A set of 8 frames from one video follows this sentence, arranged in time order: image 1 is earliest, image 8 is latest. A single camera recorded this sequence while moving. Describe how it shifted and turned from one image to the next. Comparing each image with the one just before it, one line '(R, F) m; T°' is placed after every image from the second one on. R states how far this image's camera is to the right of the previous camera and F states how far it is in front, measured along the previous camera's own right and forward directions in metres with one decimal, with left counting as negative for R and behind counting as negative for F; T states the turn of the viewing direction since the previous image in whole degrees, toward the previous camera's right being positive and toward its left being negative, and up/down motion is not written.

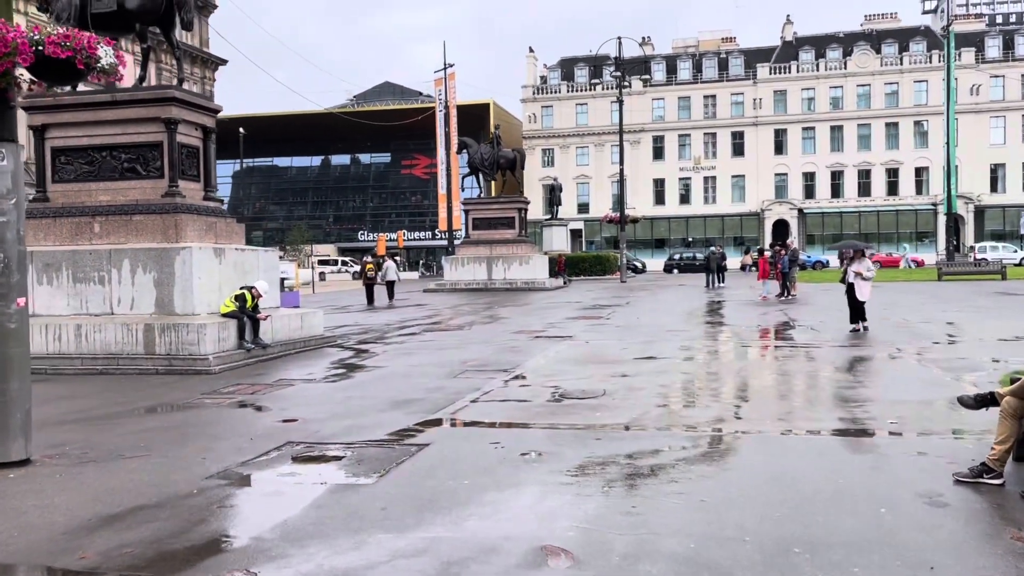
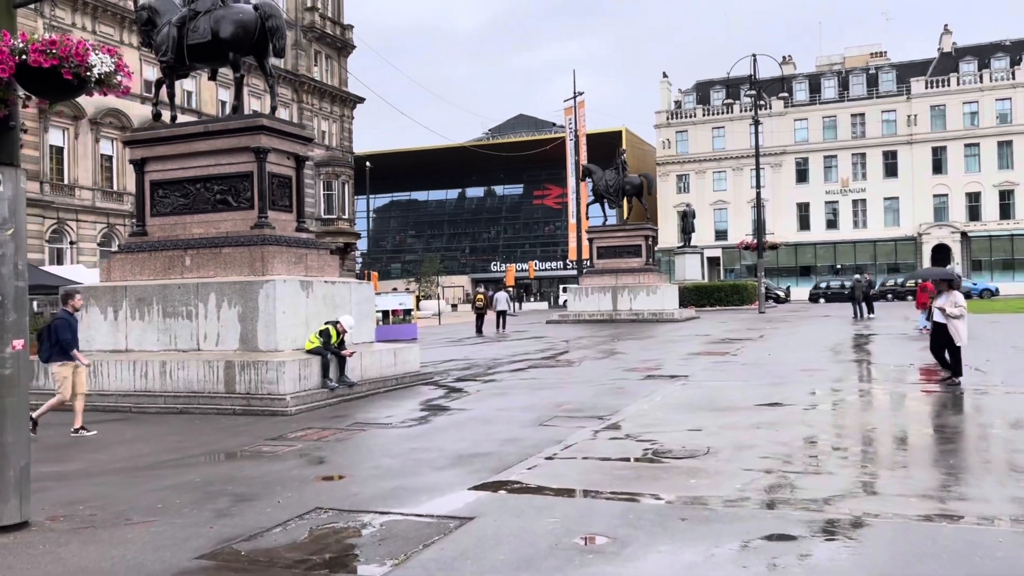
(+0.5, +1.3) m; -9°
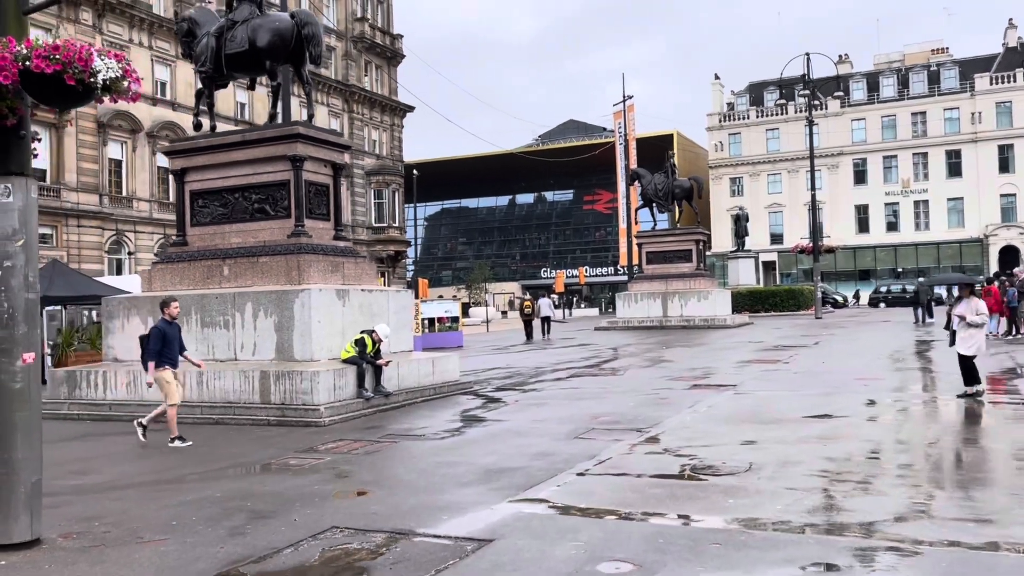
(+0.2, +0.3) m; -4°
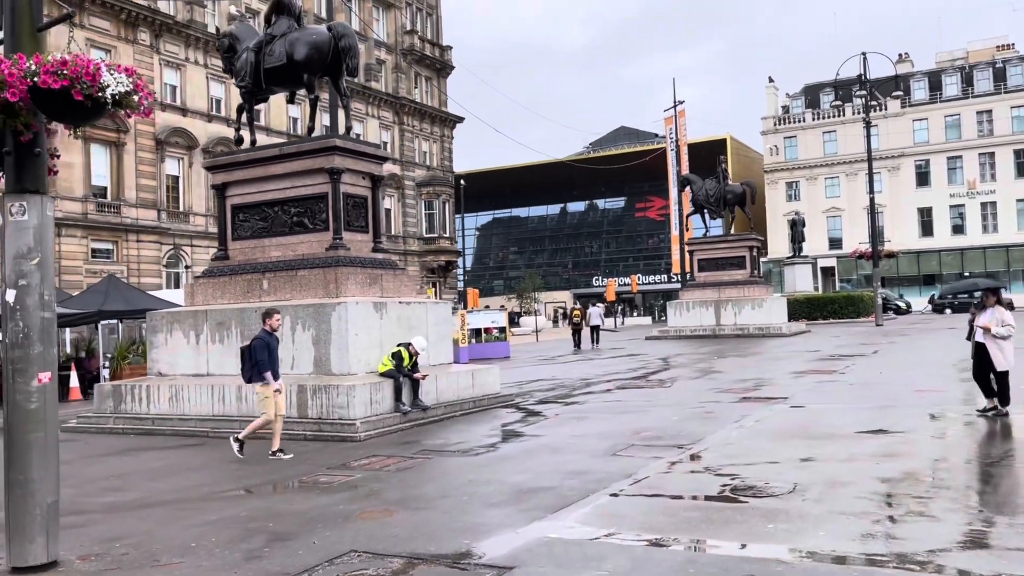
(+0.2, +0.3) m; -4°
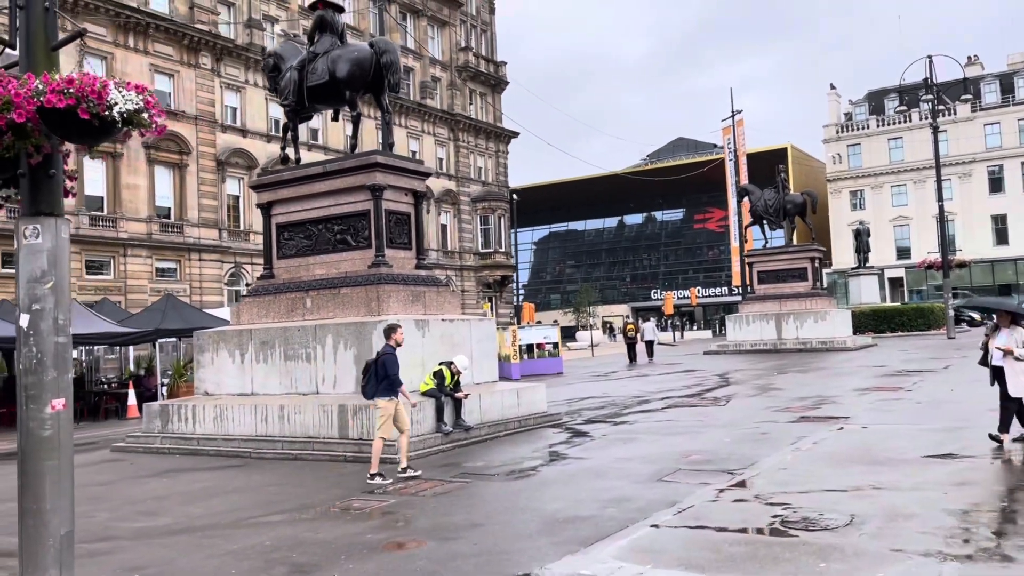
(+0.2, +0.3) m; -4°
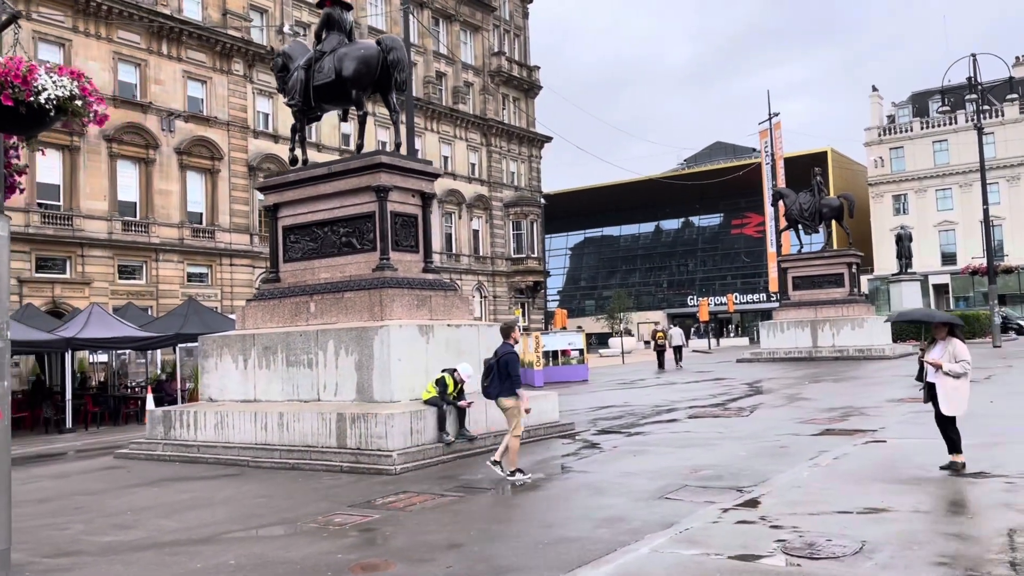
(+0.4, +0.5) m; -3°
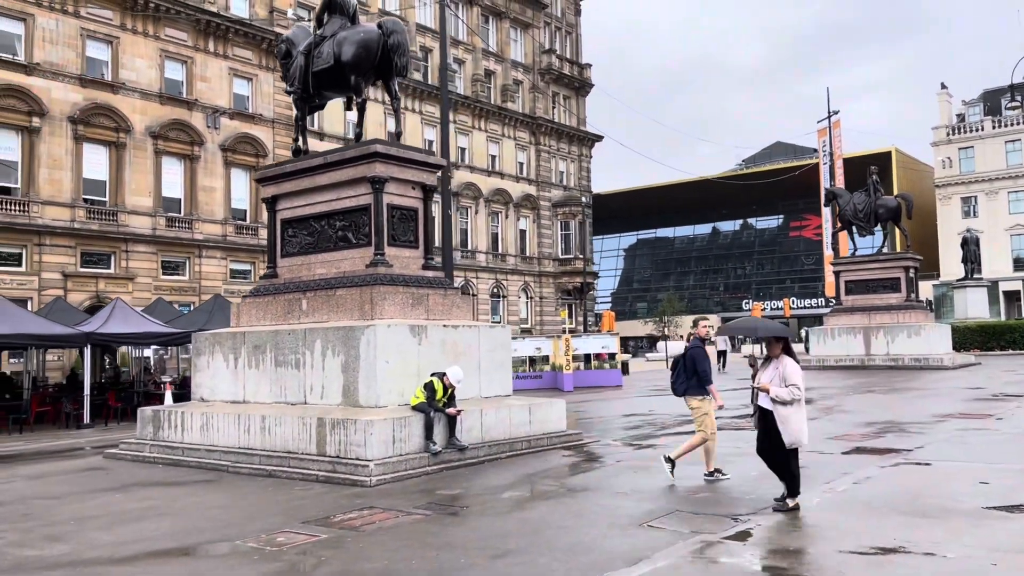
(+0.8, +0.9) m; -4°
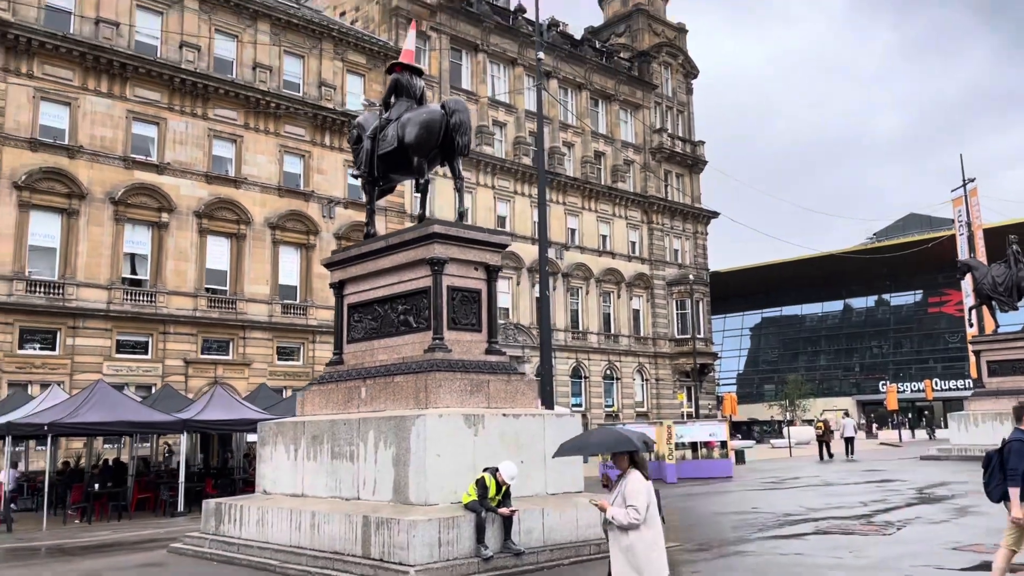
(+0.8, +0.9) m; -8°
